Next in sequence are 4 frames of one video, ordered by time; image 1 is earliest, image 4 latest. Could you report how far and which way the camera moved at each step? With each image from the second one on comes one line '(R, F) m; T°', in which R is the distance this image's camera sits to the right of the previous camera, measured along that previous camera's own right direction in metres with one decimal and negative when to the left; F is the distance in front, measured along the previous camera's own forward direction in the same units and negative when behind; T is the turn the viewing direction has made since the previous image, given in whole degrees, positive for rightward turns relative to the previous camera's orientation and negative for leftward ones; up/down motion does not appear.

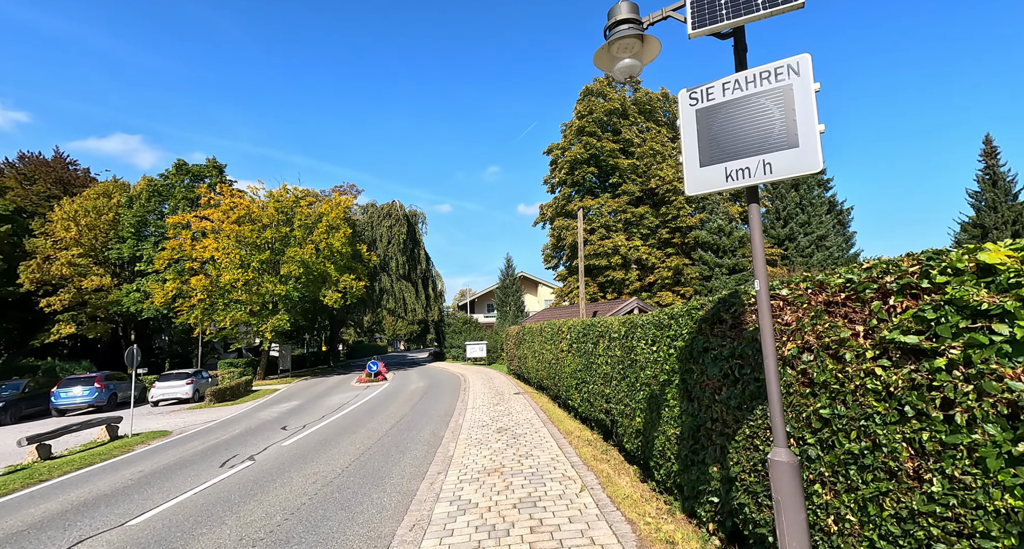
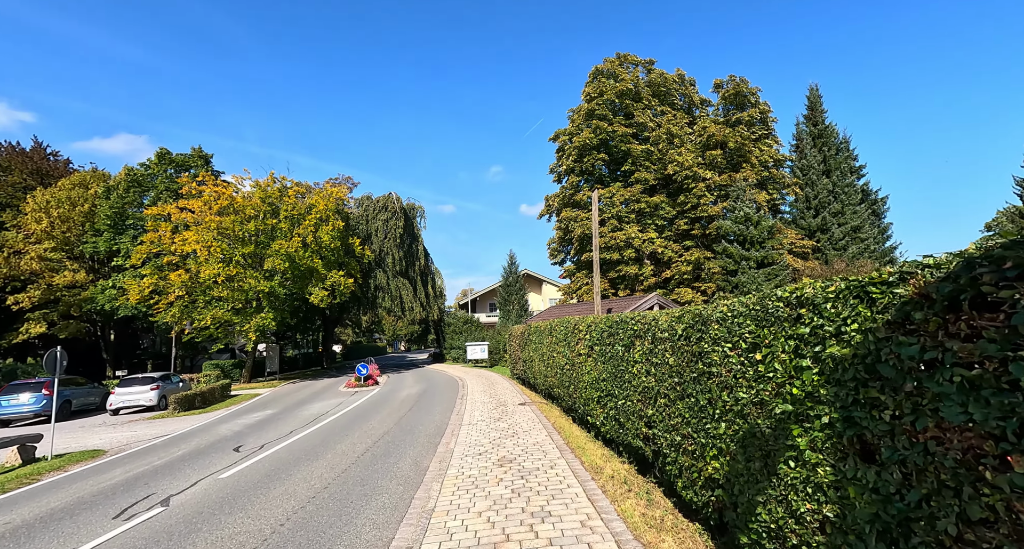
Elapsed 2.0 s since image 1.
(0.0, +2.5) m; 0°
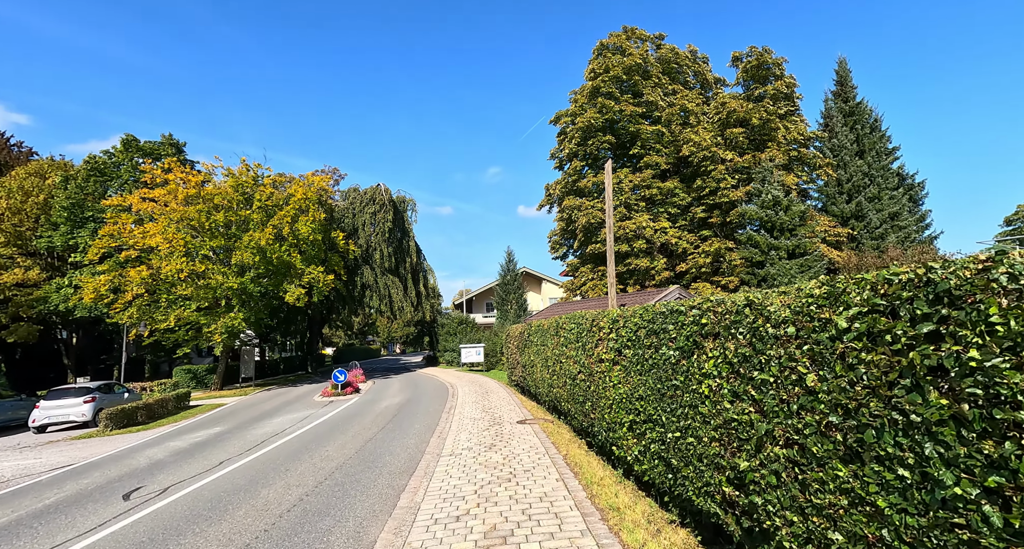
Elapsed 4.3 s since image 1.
(0.0, +2.9) m; 0°
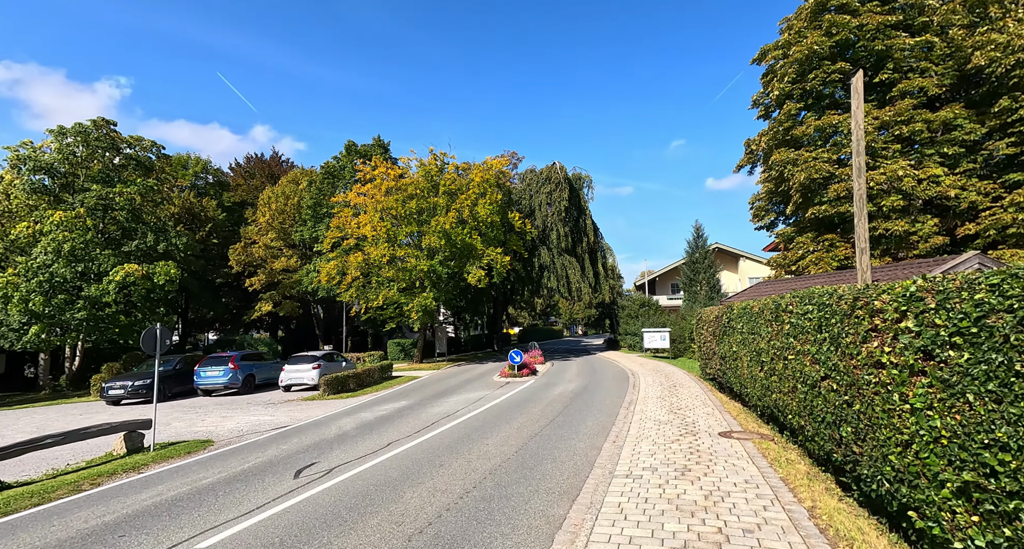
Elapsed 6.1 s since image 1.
(-0.2, +2.2) m; -18°
